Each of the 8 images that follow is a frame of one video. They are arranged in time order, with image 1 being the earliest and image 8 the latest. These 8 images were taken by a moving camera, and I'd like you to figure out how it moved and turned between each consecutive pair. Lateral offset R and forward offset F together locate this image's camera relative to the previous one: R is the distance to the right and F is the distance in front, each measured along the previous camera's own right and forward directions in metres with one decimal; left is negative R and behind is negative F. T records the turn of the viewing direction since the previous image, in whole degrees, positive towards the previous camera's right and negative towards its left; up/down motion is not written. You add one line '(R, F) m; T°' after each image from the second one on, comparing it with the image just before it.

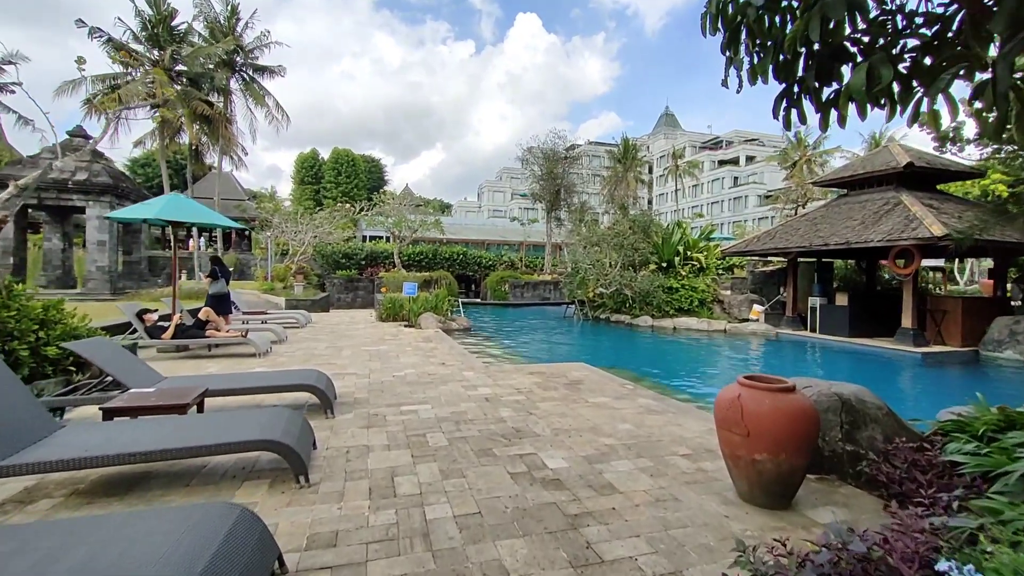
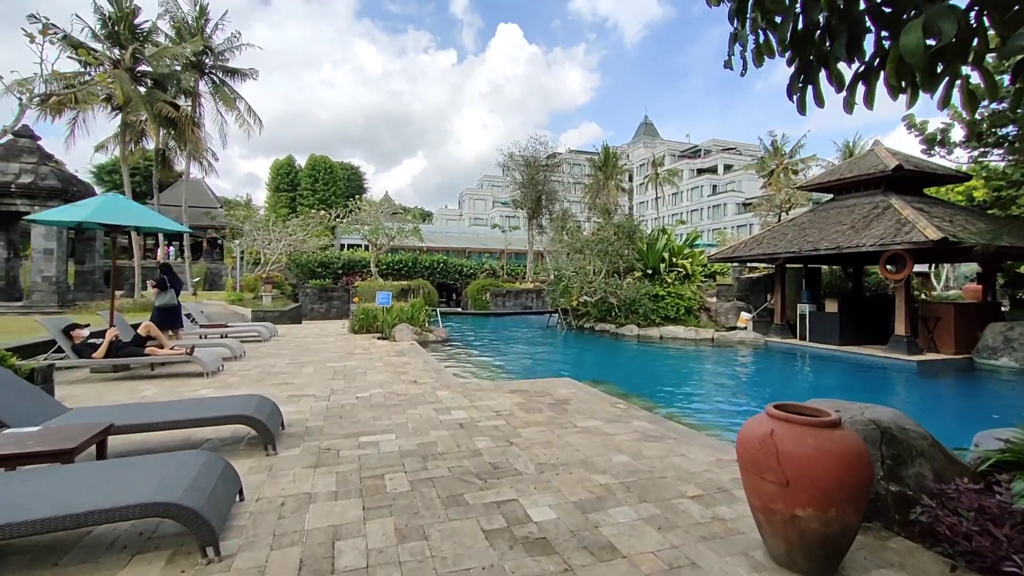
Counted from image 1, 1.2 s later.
(+0.1, +0.7) m; +2°
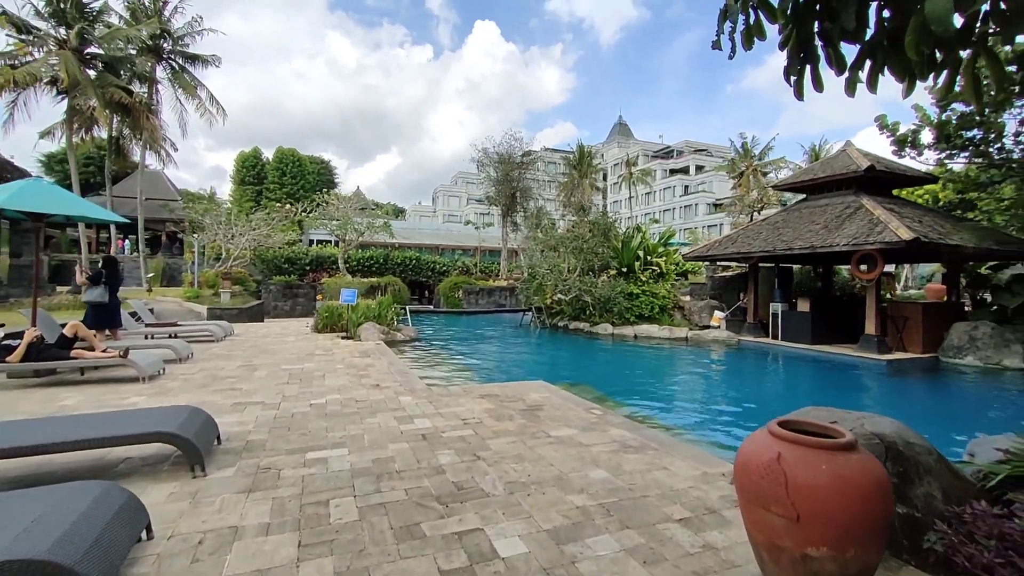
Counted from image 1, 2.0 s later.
(+0.1, +0.4) m; +3°
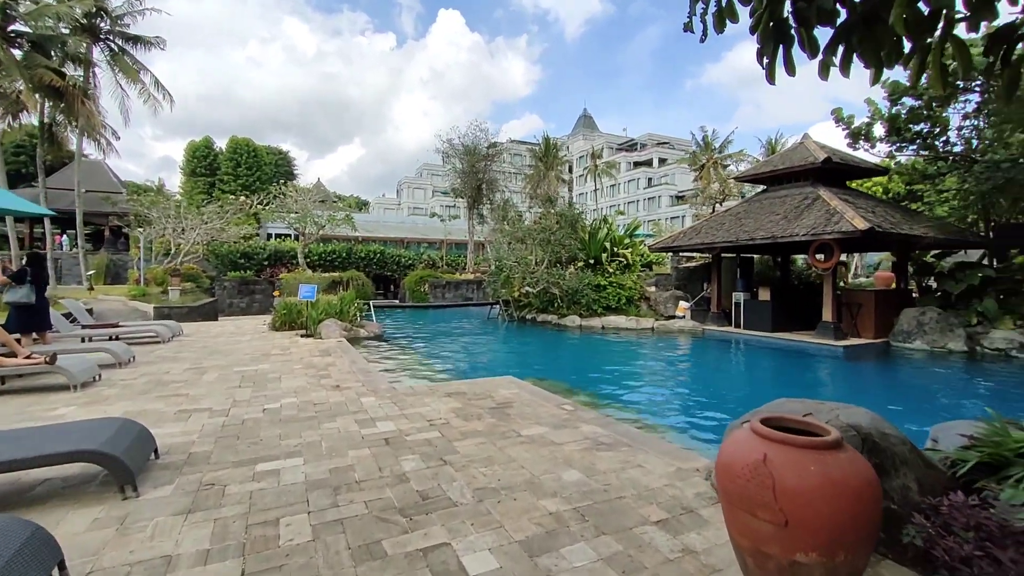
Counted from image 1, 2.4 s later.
(0.0, +0.2) m; +4°
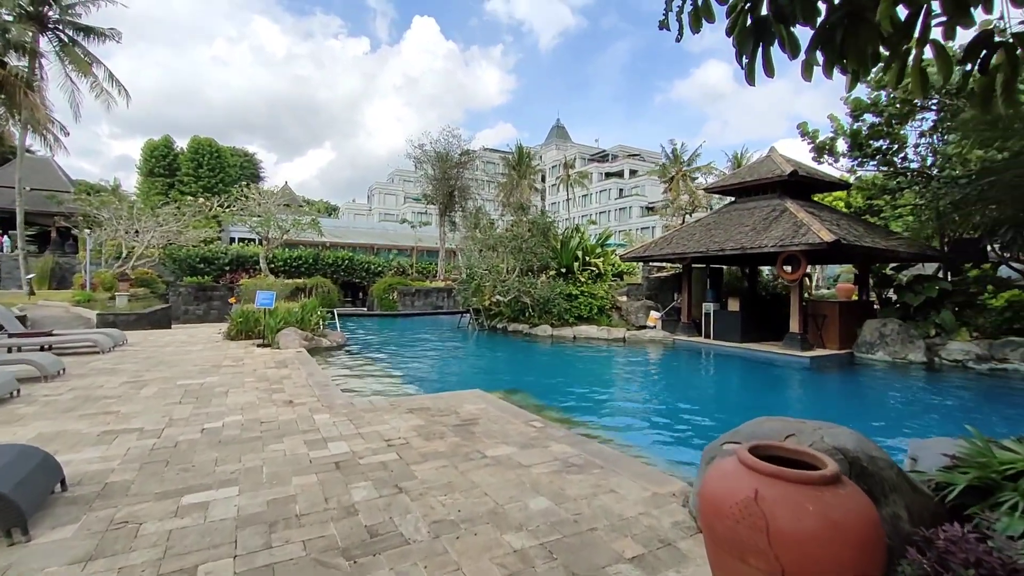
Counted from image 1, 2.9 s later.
(+0.1, +0.3) m; +3°
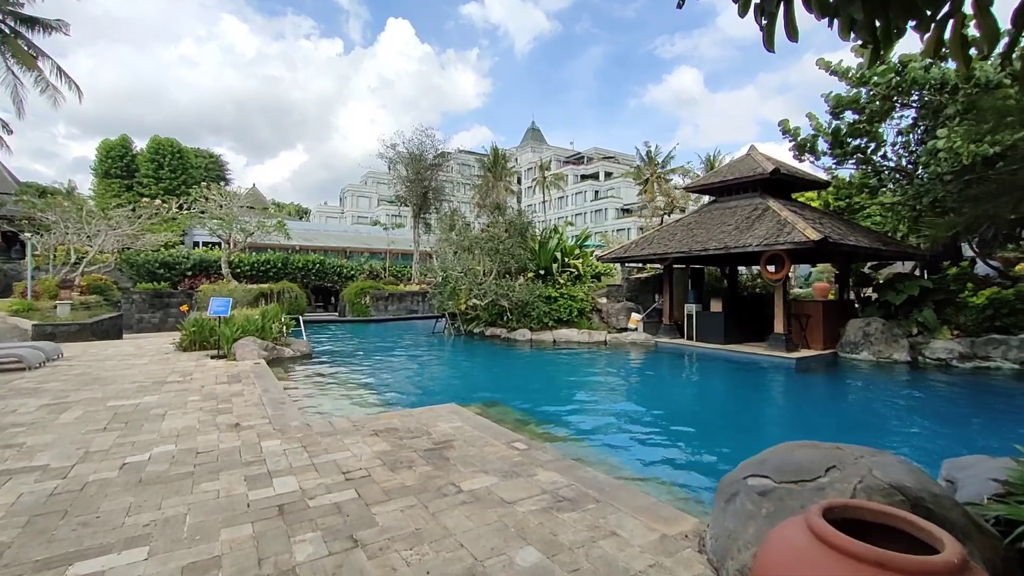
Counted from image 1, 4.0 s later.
(0.0, +0.6) m; +3°
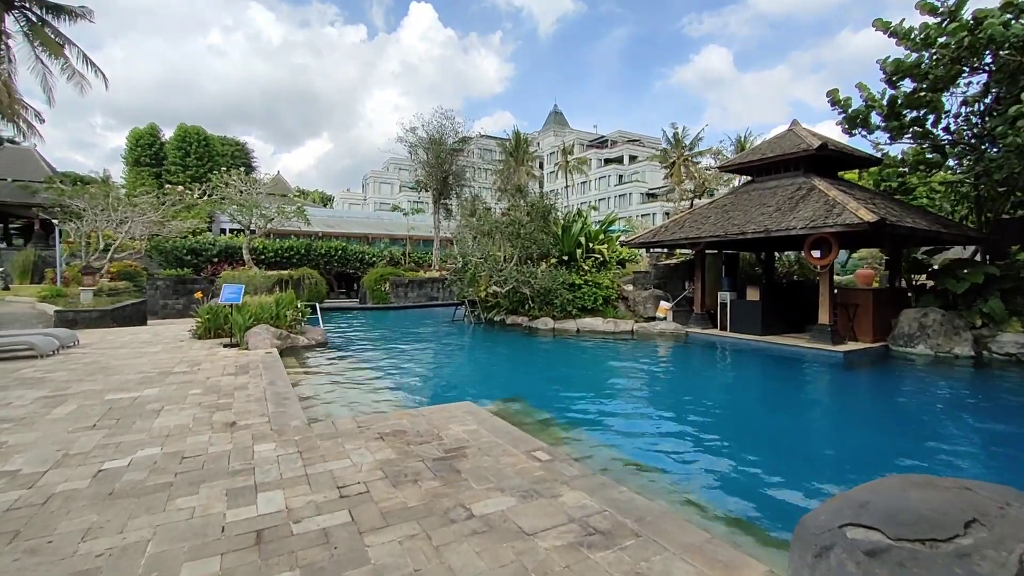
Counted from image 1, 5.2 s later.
(0.0, +0.6) m; -3°
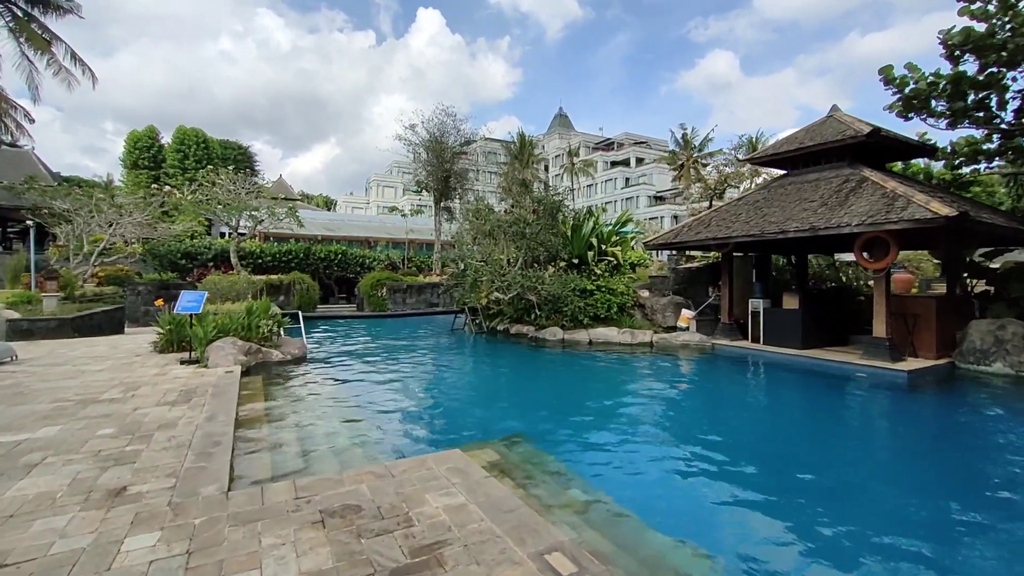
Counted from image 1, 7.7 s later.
(0.0, +1.4) m; -1°
